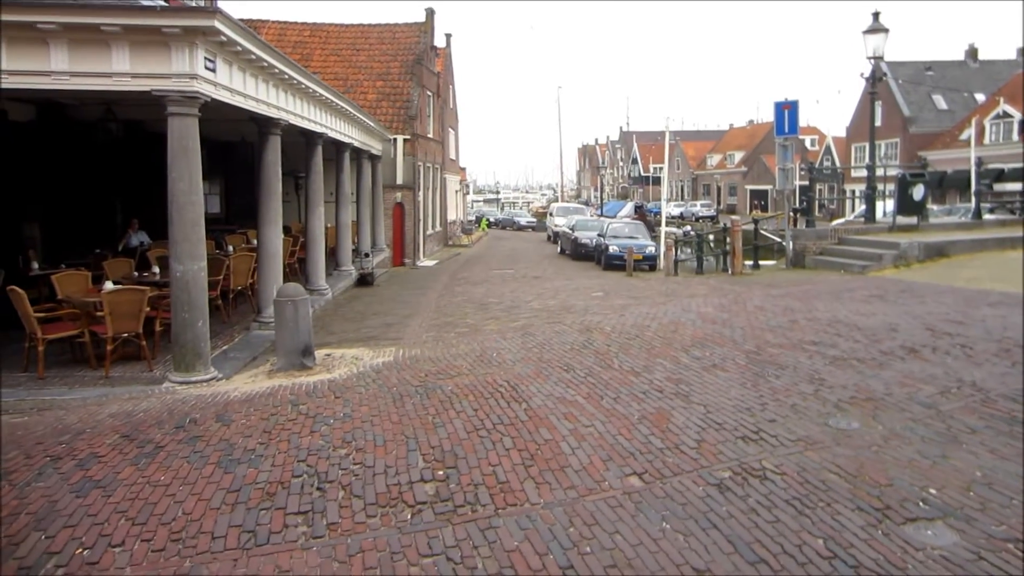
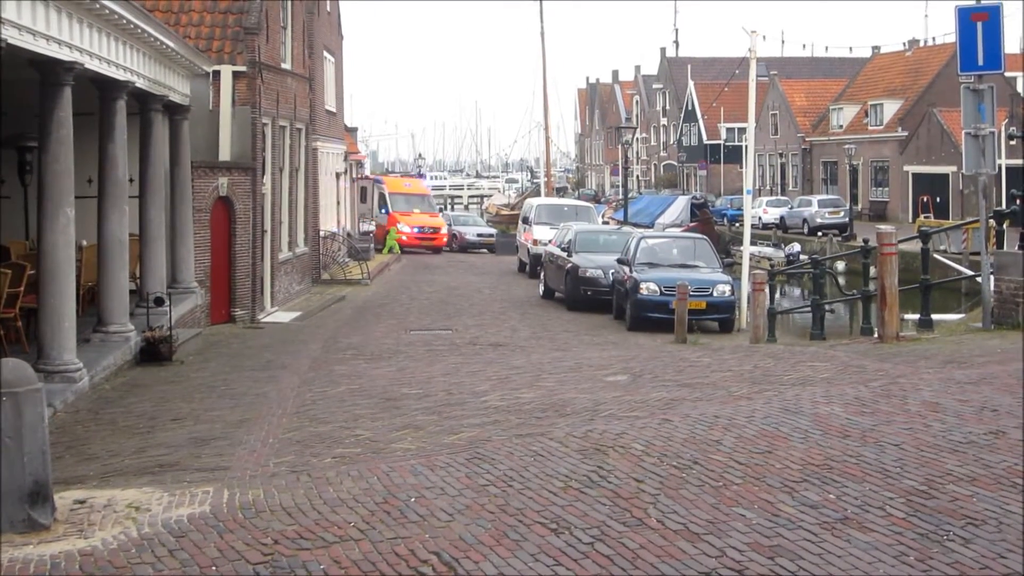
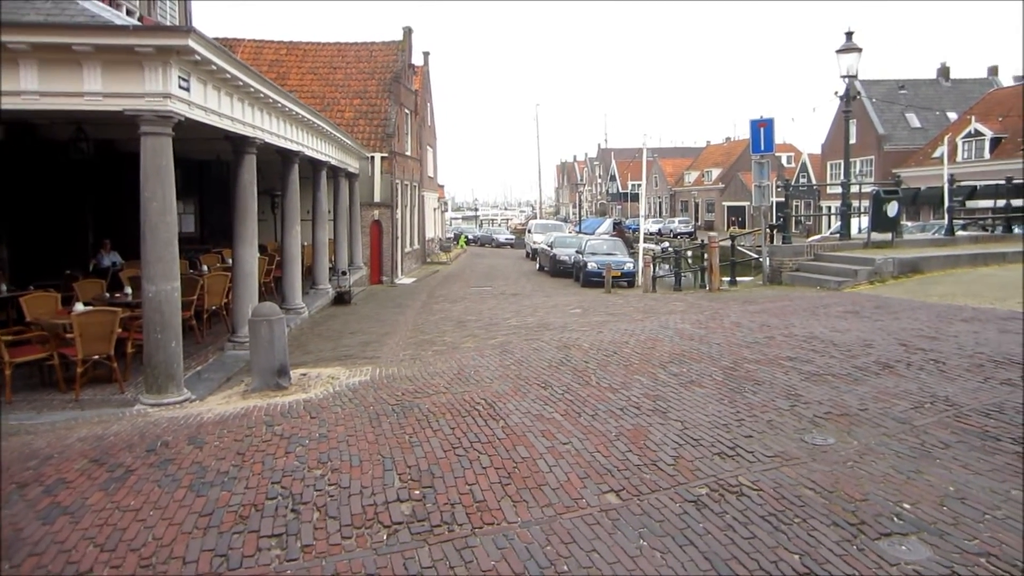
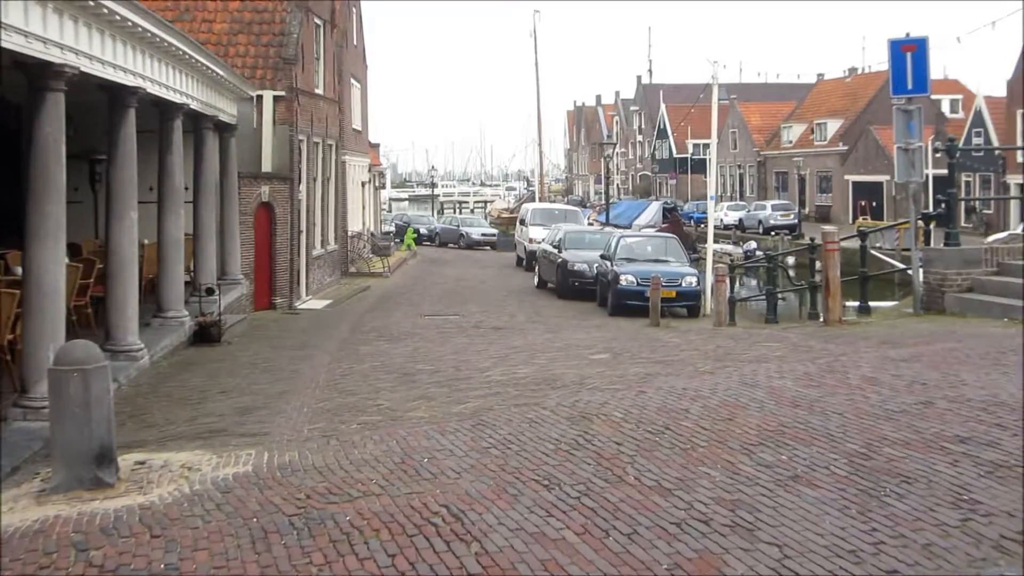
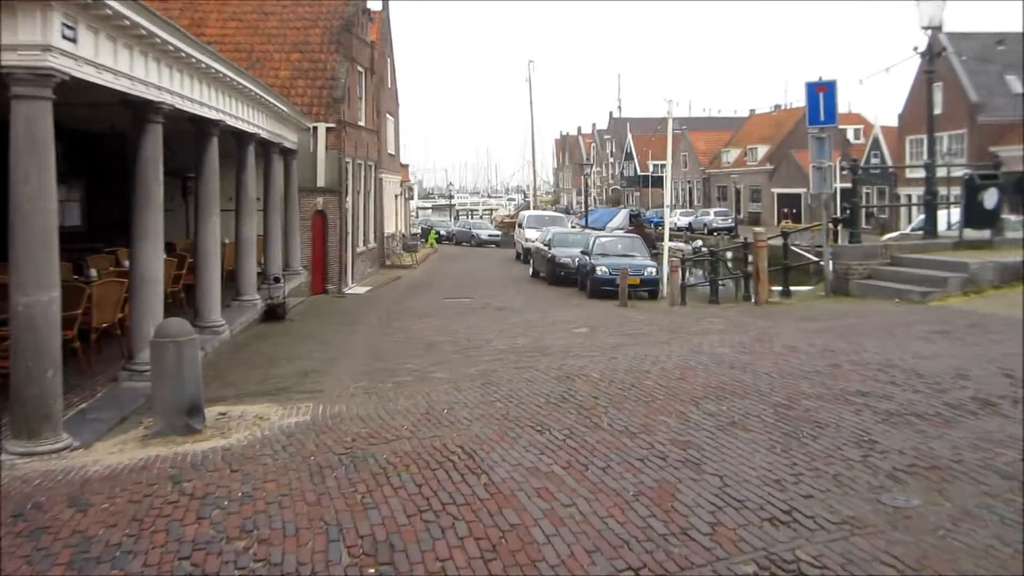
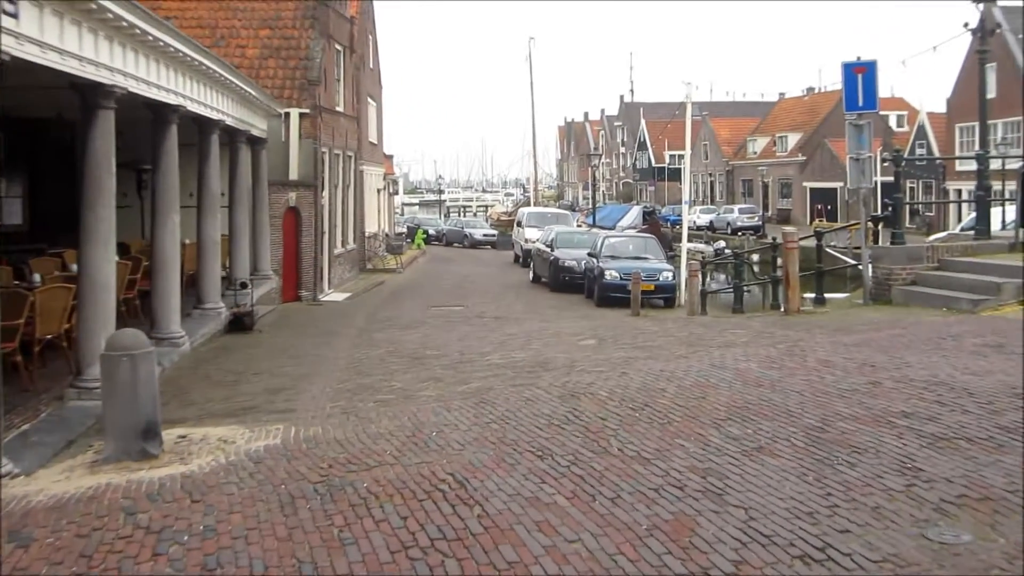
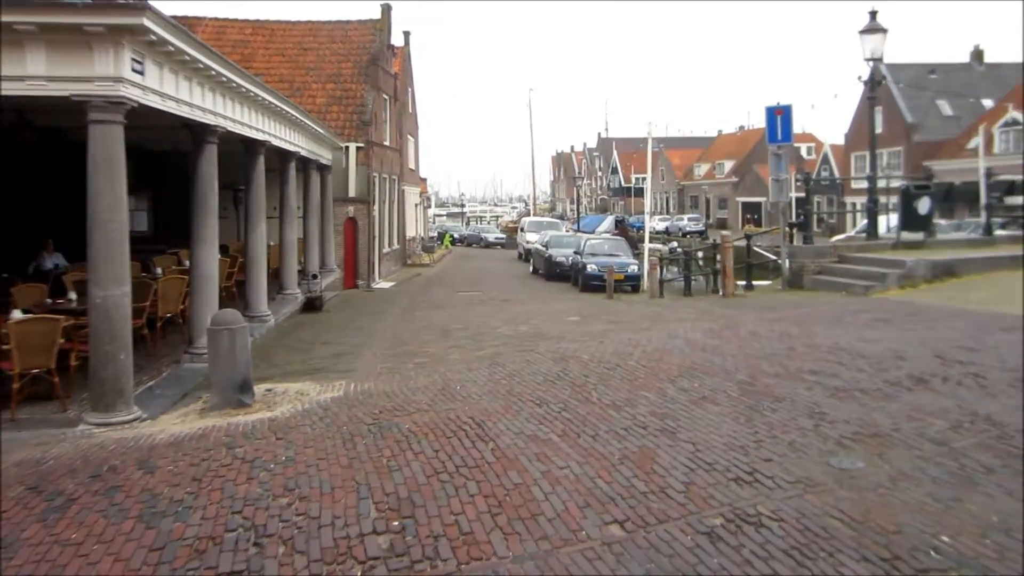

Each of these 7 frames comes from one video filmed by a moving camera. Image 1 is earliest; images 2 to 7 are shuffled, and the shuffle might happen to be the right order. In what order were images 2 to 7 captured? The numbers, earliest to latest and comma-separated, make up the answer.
3, 7, 5, 6, 4, 2
